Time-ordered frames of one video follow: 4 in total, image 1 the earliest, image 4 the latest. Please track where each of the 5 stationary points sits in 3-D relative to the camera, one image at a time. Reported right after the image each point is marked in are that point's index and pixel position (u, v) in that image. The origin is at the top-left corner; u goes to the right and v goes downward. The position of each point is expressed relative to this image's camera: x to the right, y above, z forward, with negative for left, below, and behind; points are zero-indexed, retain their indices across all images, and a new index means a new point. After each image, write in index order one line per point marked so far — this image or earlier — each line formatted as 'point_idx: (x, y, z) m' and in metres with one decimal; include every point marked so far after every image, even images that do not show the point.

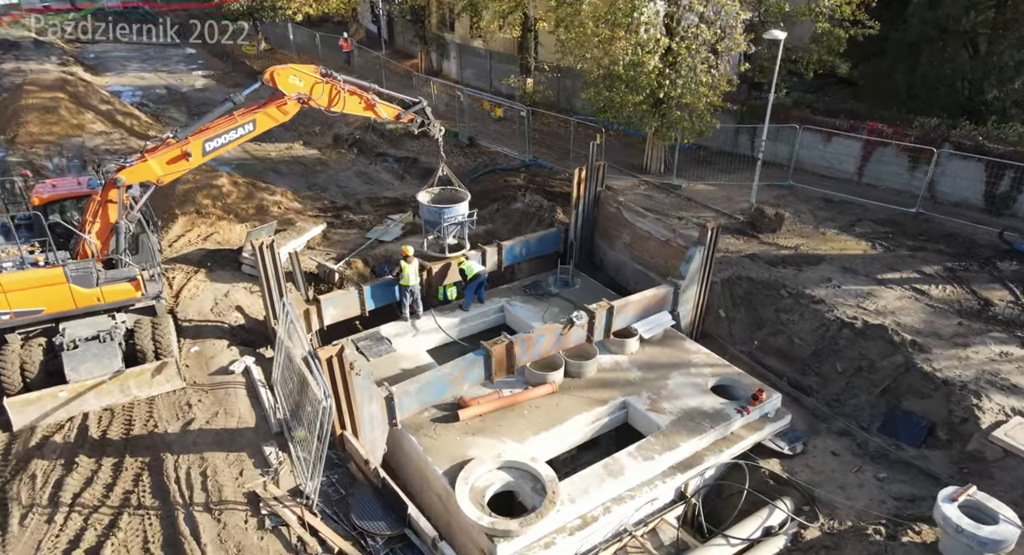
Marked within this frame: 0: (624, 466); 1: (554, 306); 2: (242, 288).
0: (+1.5, -2.5, +7.8) m
1: (+0.8, -0.6, +11.7) m
2: (-5.1, -0.2, +11.3) m
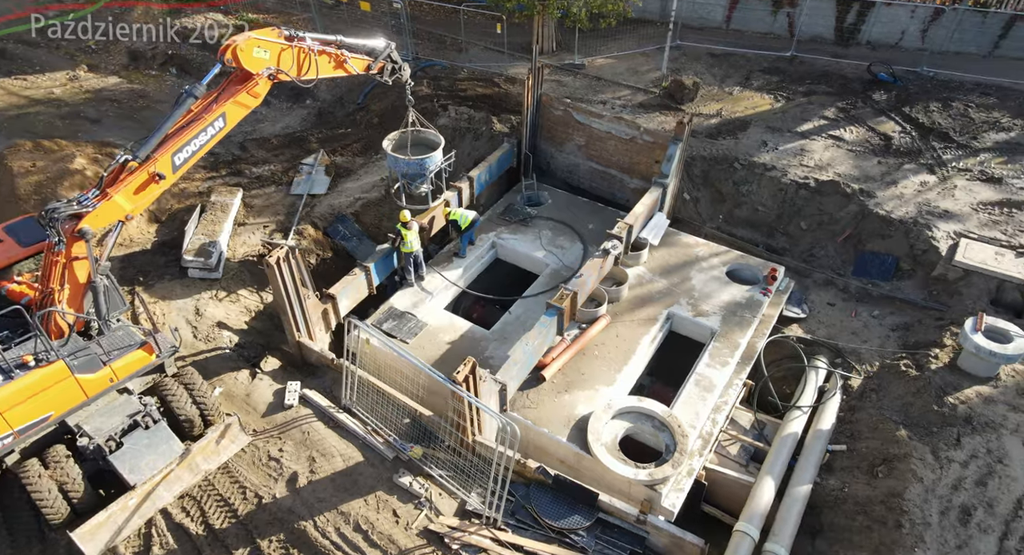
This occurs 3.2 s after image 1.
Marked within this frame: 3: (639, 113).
0: (+2.9, -1.4, +8.5) m
1: (+0.6, +0.9, +11.5) m
2: (-4.8, -0.3, +9.5) m
3: (+3.2, +4.1, +14.8) m
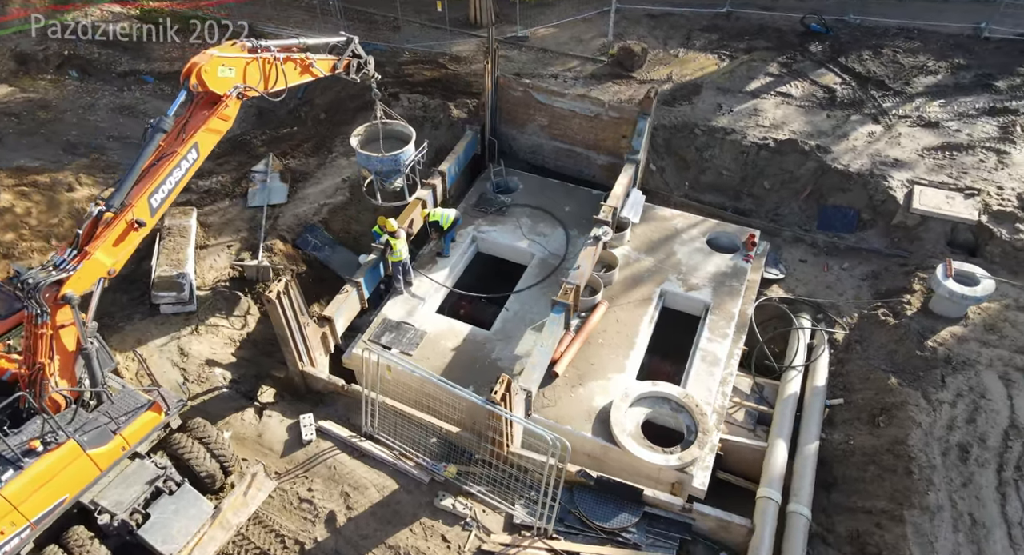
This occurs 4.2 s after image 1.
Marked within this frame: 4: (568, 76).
0: (+3.0, -1.1, +8.8) m
1: (+0.2, +1.2, +11.4) m
2: (-4.8, -0.9, +8.9) m
3: (+2.0, +4.8, +14.7) m
4: (+1.4, +5.1, +15.1) m
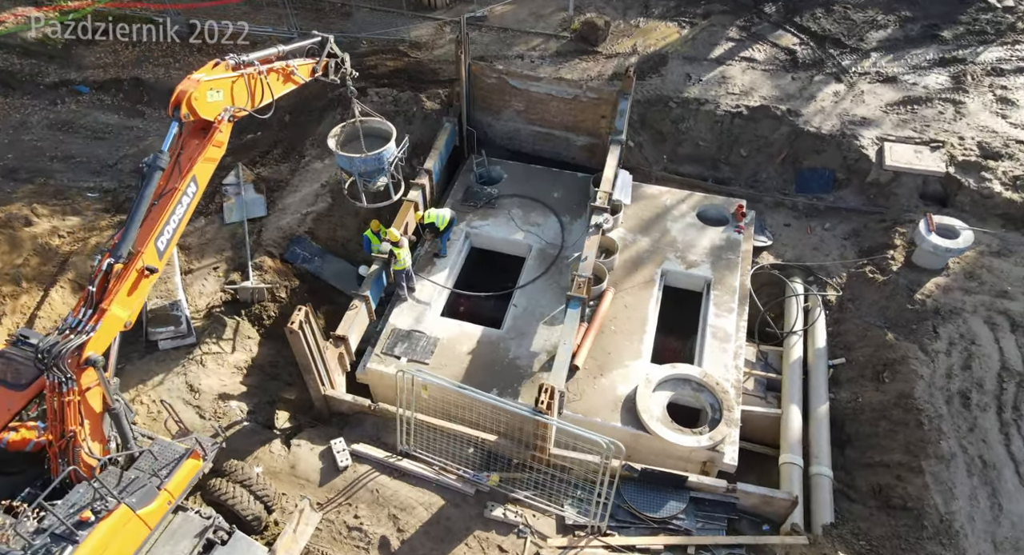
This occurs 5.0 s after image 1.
0: (+3.2, -0.8, +9.0) m
1: (0.0, +1.3, +11.3) m
2: (-4.6, -1.3, +8.5) m
3: (+1.2, +5.3, +14.5) m
4: (+0.5, +5.5, +14.8) m
